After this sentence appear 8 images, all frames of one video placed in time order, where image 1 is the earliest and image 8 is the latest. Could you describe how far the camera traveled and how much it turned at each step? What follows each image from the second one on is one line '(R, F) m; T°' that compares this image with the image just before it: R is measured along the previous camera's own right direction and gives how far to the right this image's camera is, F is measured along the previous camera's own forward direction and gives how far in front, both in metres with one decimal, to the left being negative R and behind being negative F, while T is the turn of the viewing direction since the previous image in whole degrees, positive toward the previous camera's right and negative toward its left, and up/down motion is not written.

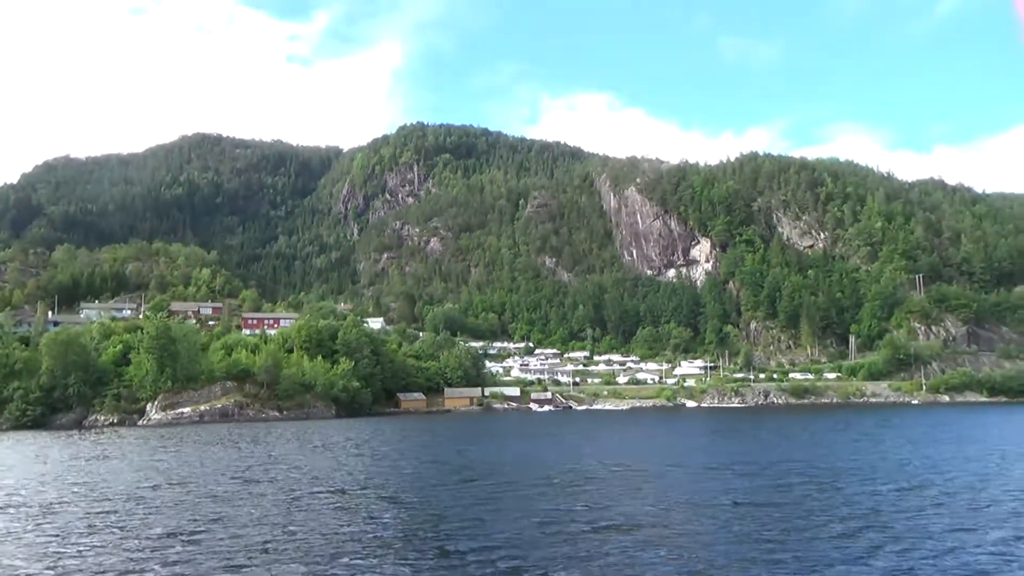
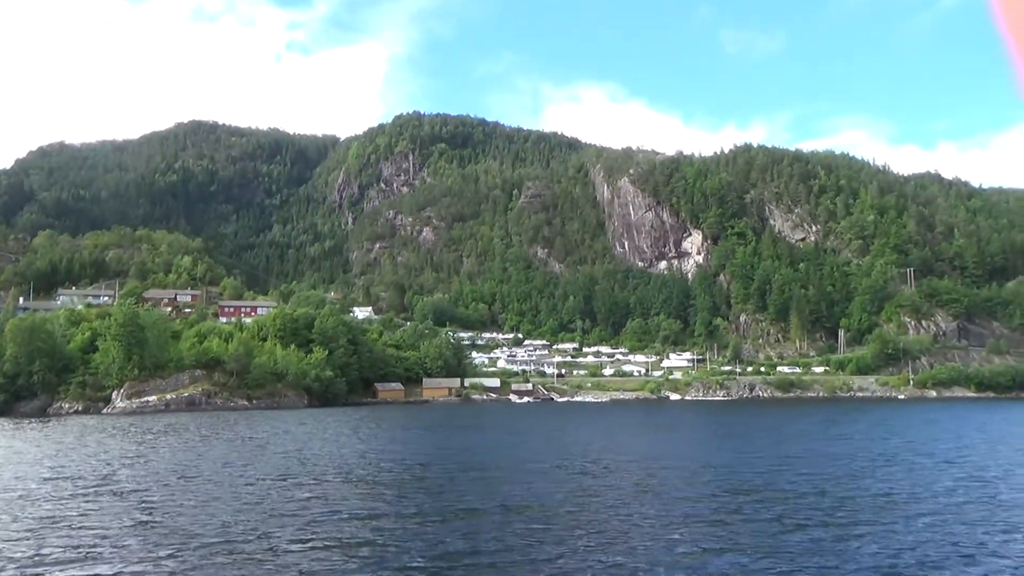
(+2.6, +1.2) m; 0°
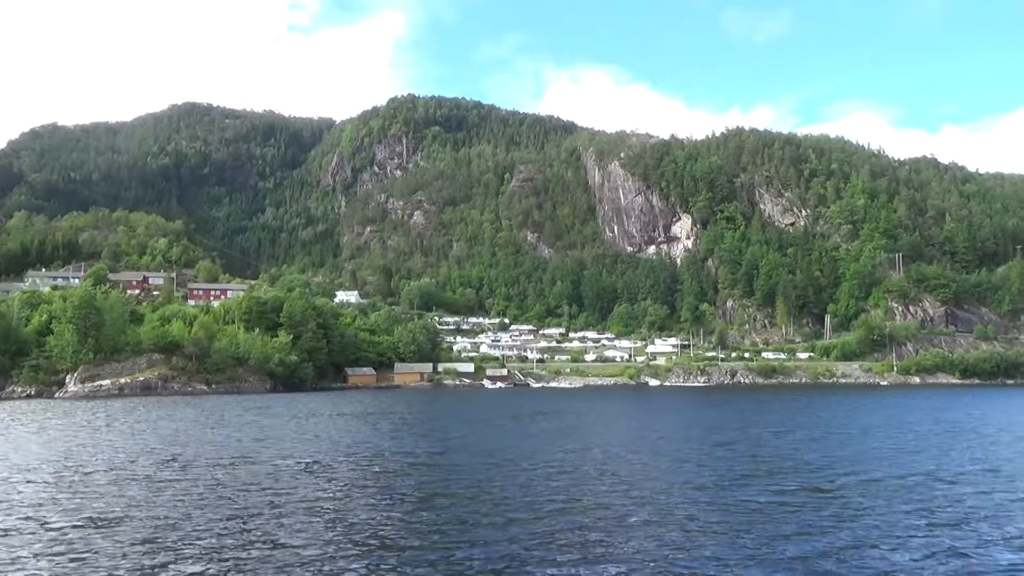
(+3.7, +1.6) m; 0°
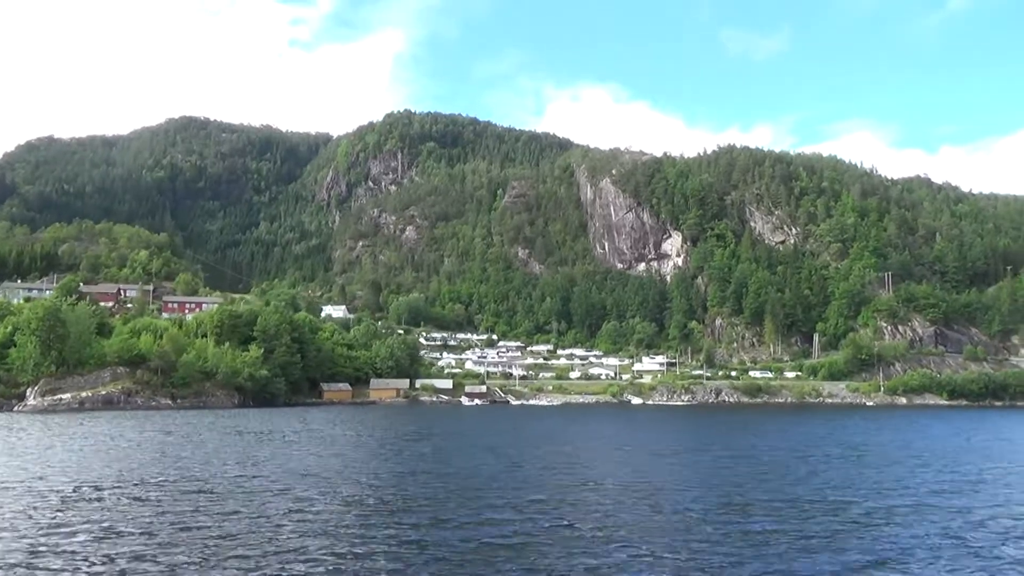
(+2.7, +1.1) m; 0°
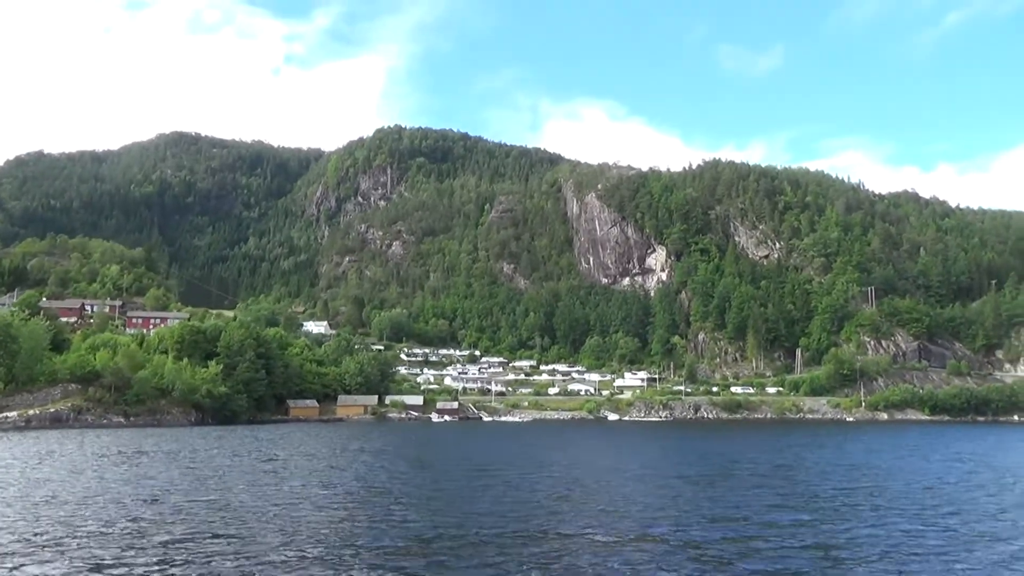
(+3.4, +1.4) m; 0°
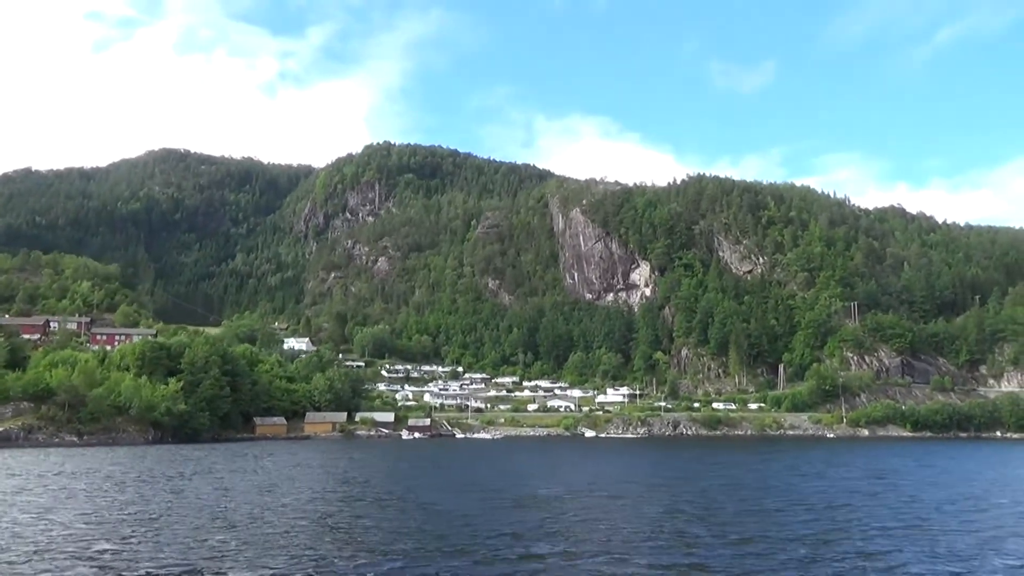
(+2.9, +1.3) m; 0°
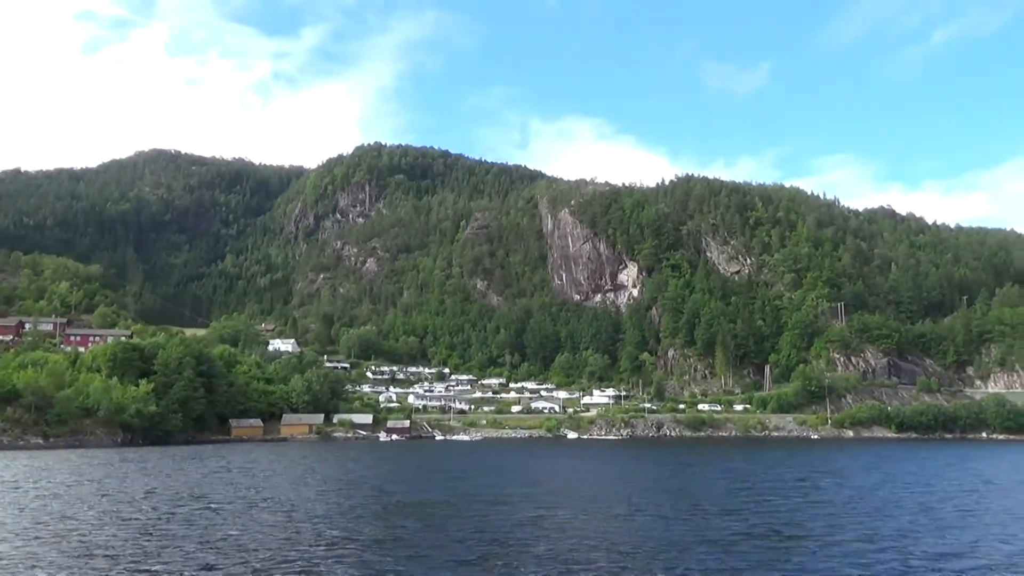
(+2.0, +0.9) m; 0°
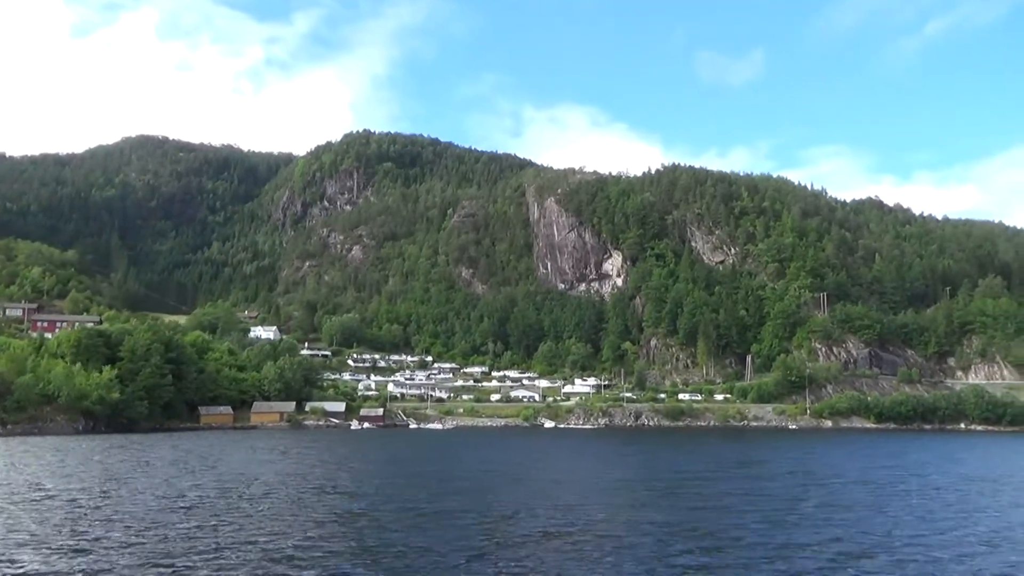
(+2.3, +1.0) m; 0°
